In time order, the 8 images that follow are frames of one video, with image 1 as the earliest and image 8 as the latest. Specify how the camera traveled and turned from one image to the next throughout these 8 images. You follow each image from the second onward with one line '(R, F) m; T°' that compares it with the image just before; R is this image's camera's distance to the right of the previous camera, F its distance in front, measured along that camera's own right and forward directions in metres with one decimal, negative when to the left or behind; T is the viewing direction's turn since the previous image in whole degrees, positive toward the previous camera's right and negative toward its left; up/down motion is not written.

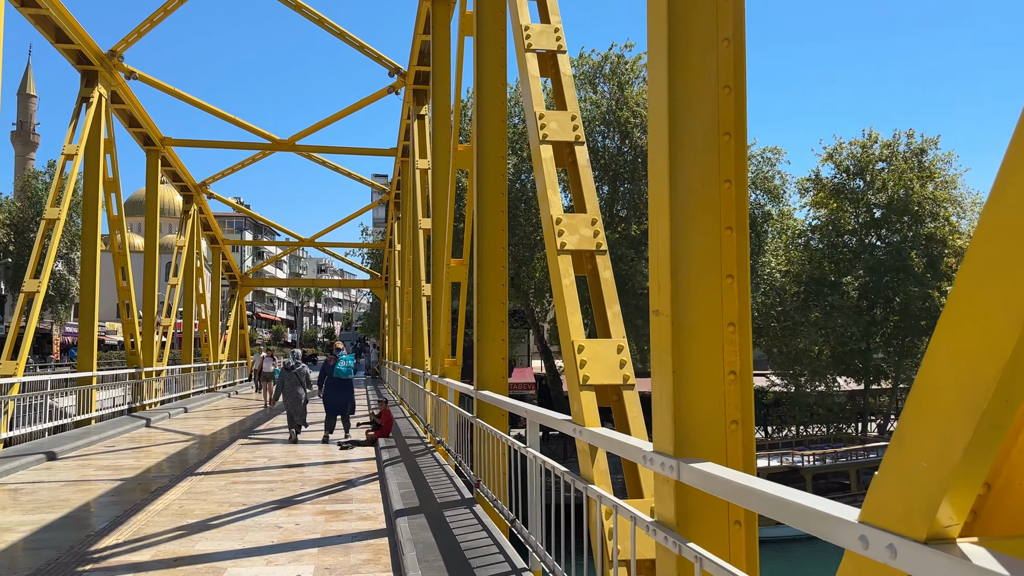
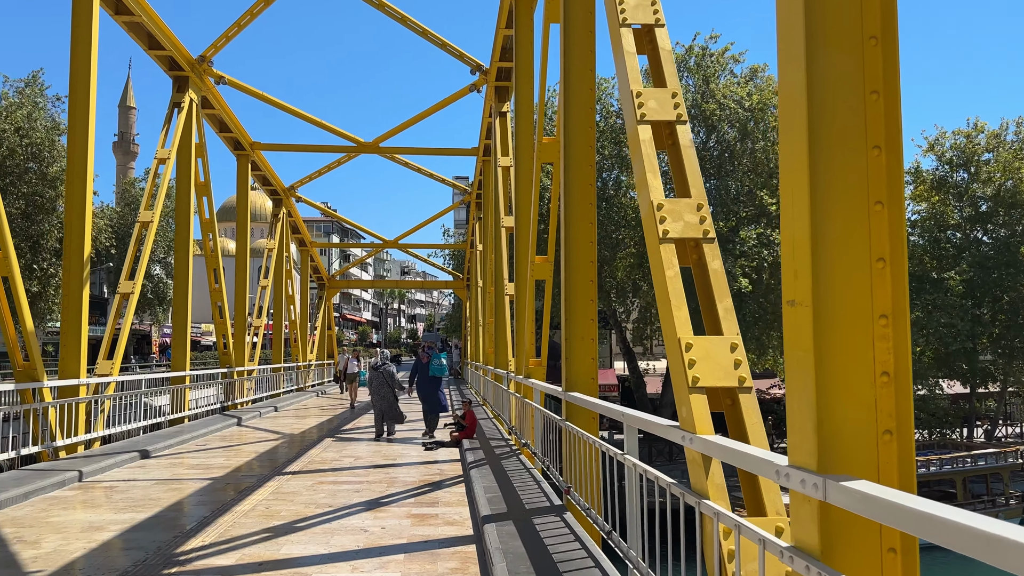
(-0.1, +0.3) m; -6°
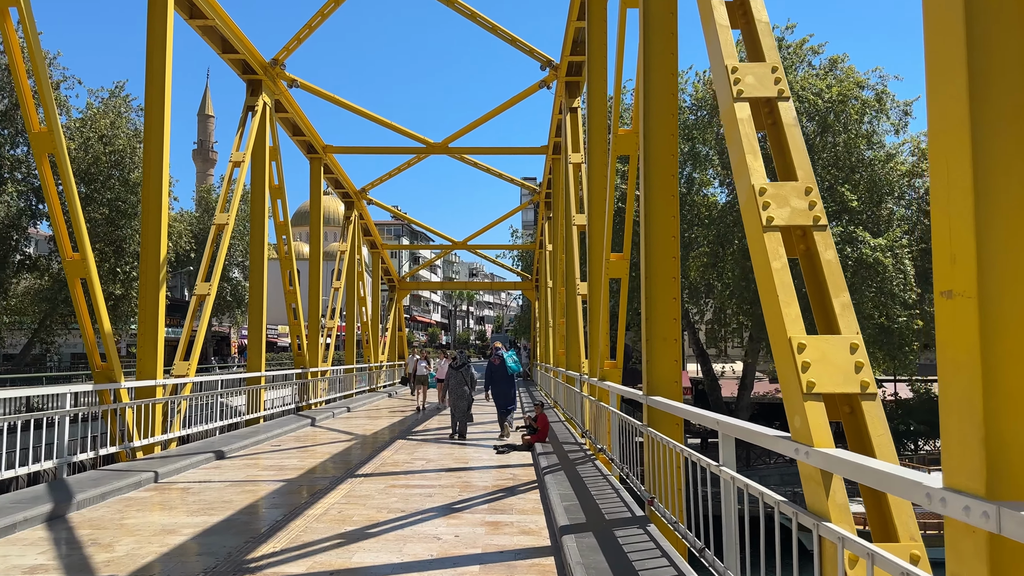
(-0.1, +0.3) m; -5°
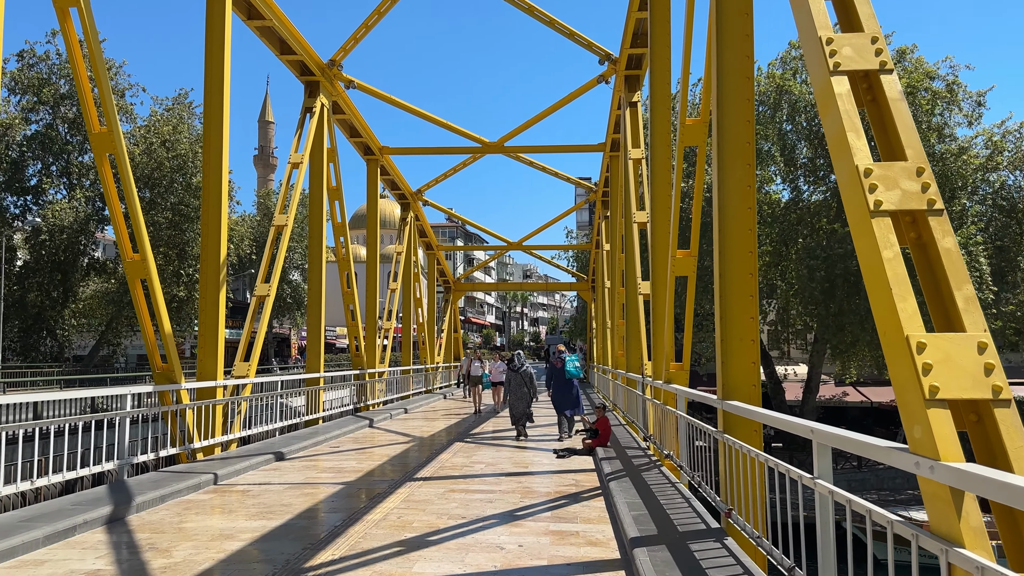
(-0.1, +0.3) m; -4°
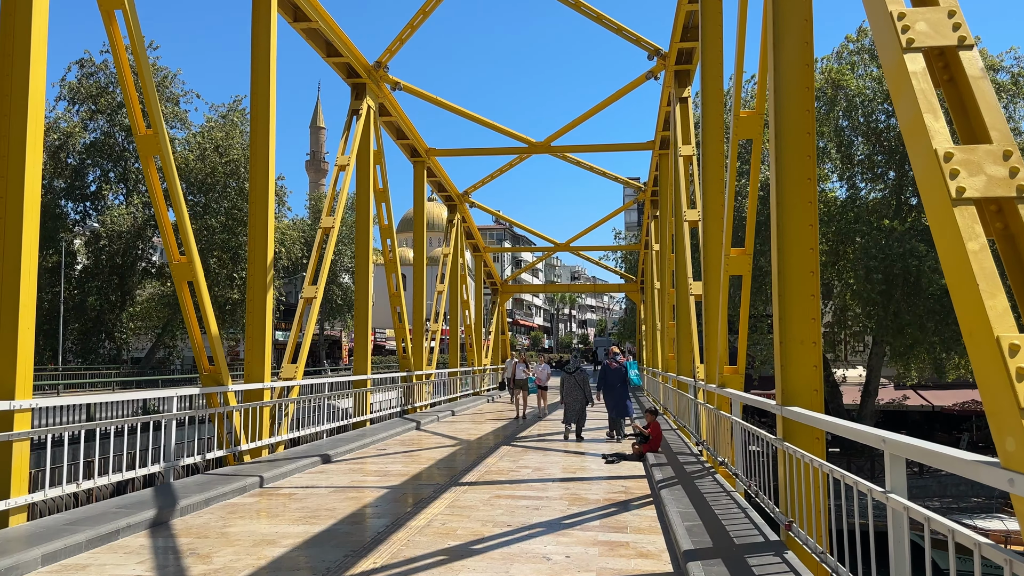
(0.0, +0.2) m; -3°
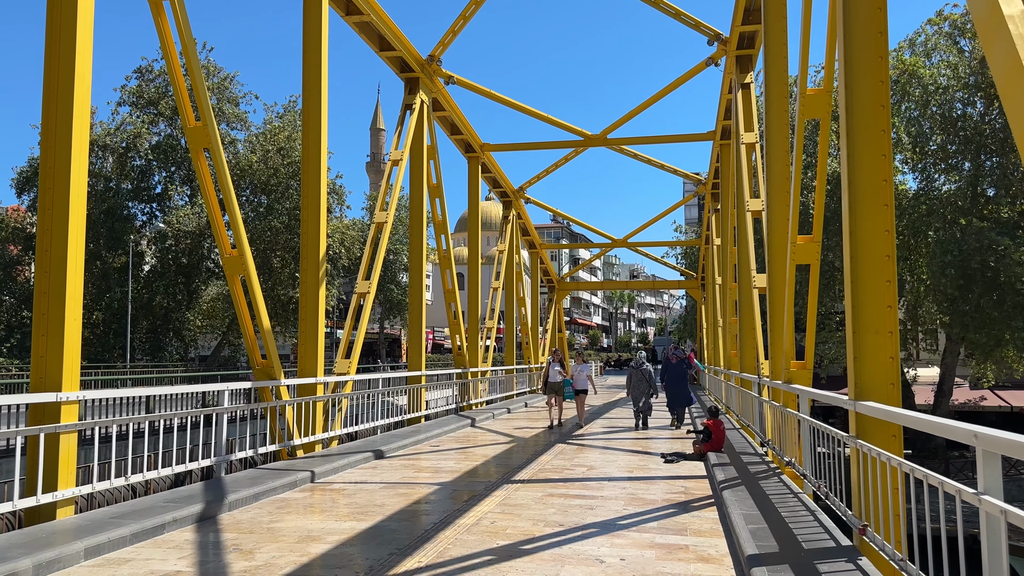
(+0.1, +0.2) m; -4°
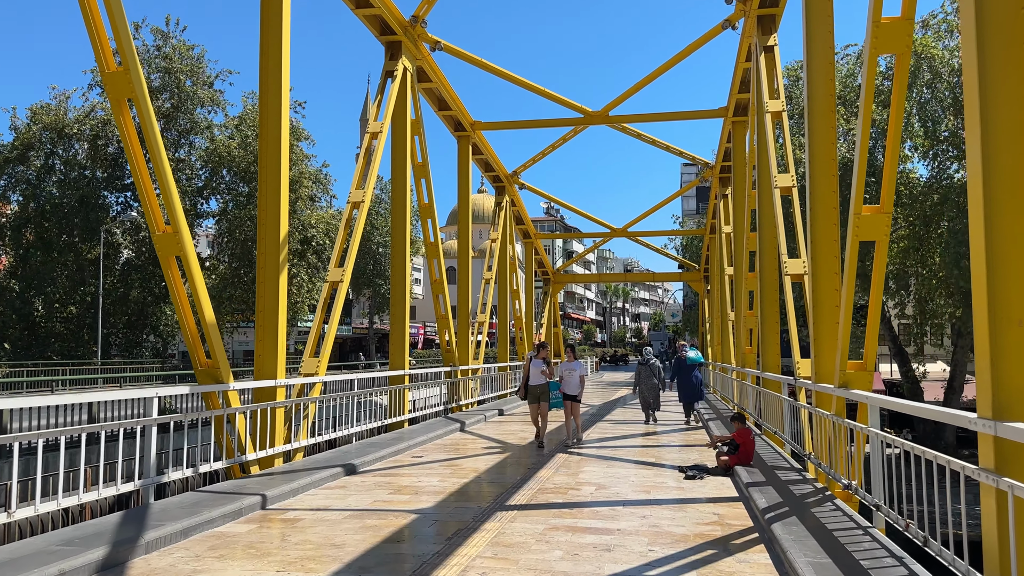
(0.0, +1.4) m; +1°
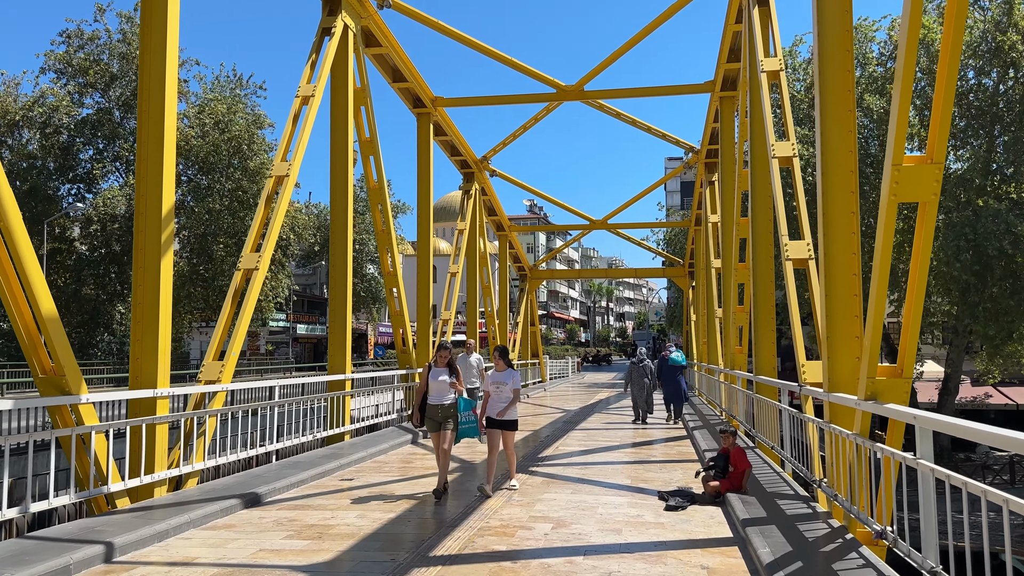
(+0.4, +1.5) m; +1°
